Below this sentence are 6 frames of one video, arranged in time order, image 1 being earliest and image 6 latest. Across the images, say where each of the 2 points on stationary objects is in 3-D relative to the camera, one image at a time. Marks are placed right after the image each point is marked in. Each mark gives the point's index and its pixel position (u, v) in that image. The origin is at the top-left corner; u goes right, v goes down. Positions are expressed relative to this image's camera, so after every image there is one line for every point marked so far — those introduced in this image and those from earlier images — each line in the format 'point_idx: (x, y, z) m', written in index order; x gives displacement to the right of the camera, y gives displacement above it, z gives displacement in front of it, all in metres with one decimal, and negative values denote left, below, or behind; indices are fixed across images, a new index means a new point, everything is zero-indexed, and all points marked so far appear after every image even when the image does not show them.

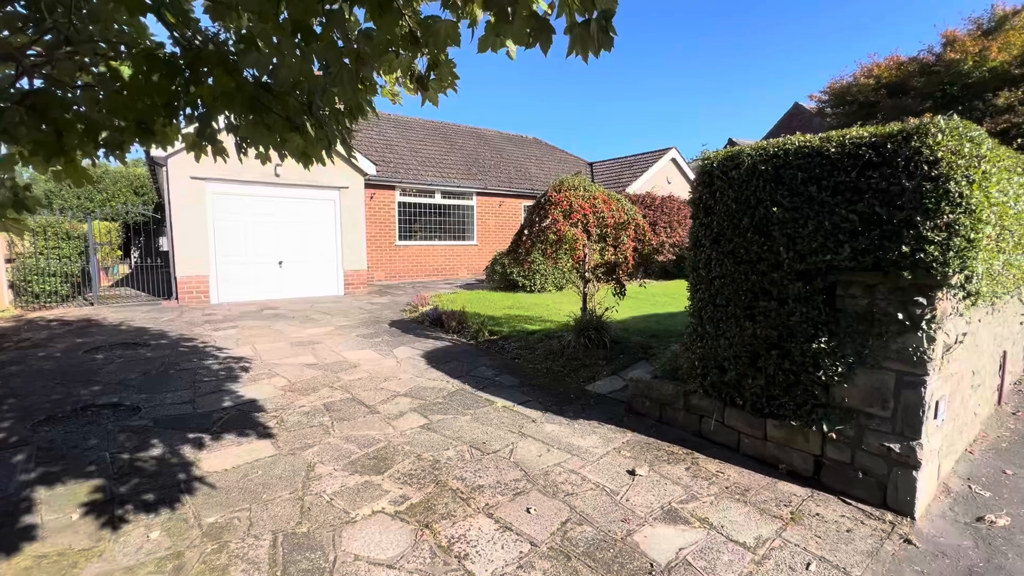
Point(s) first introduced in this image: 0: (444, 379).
0: (-0.8, -1.0, +5.2) m
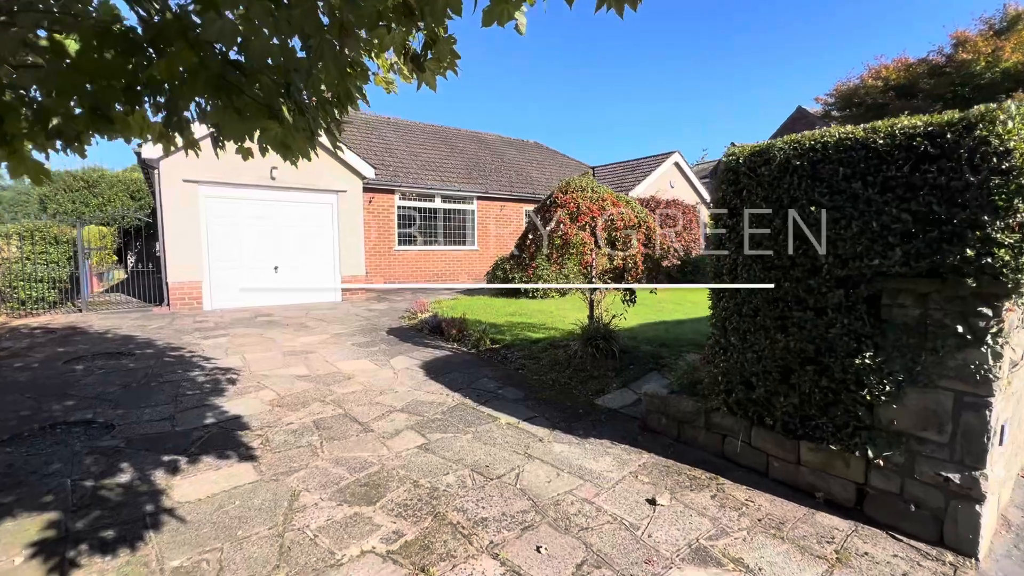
0: (-0.7, -1.1, +4.9) m
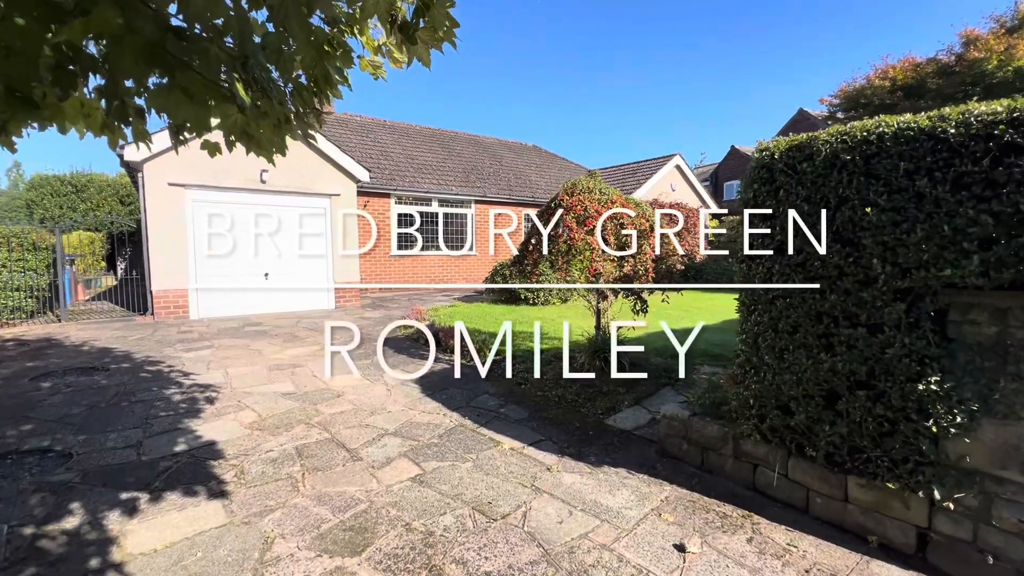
0: (-0.7, -1.2, +4.5) m
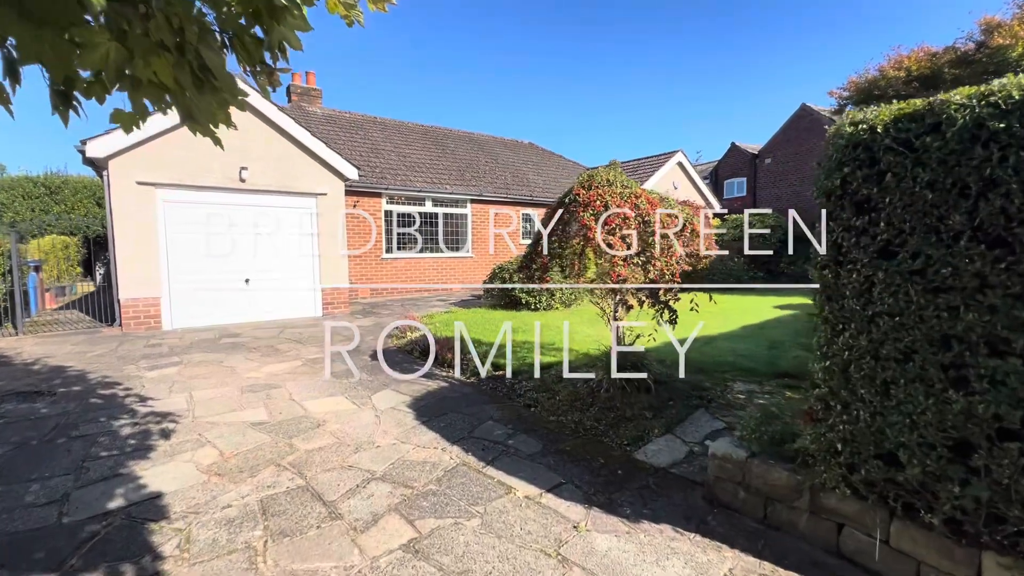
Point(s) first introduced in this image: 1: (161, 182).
0: (-0.6, -1.3, +3.8) m
1: (-6.5, +2.0, +8.5) m
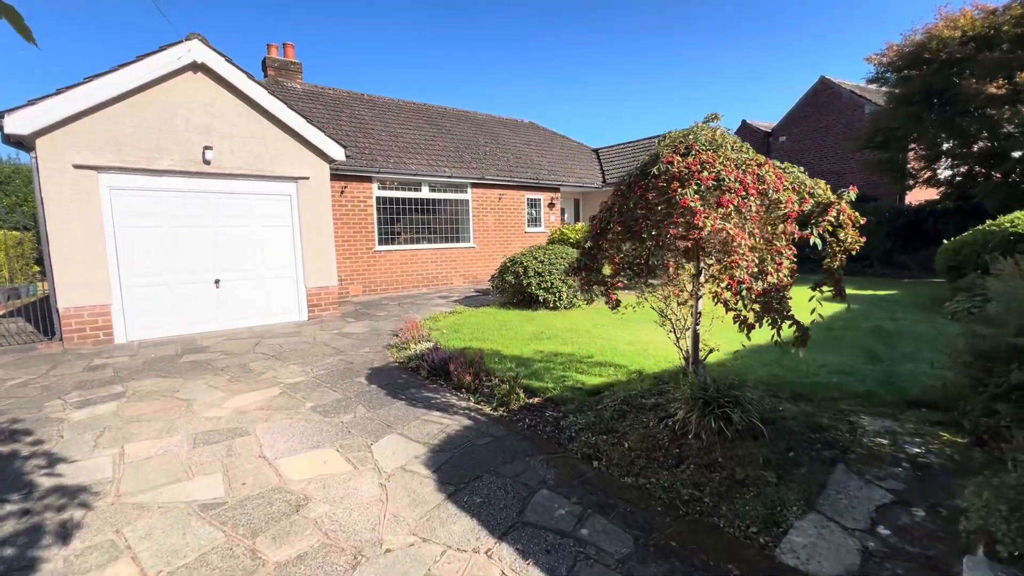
0: (-0.2, -1.4, +2.5) m
1: (-6.2, +1.9, +7.0) m
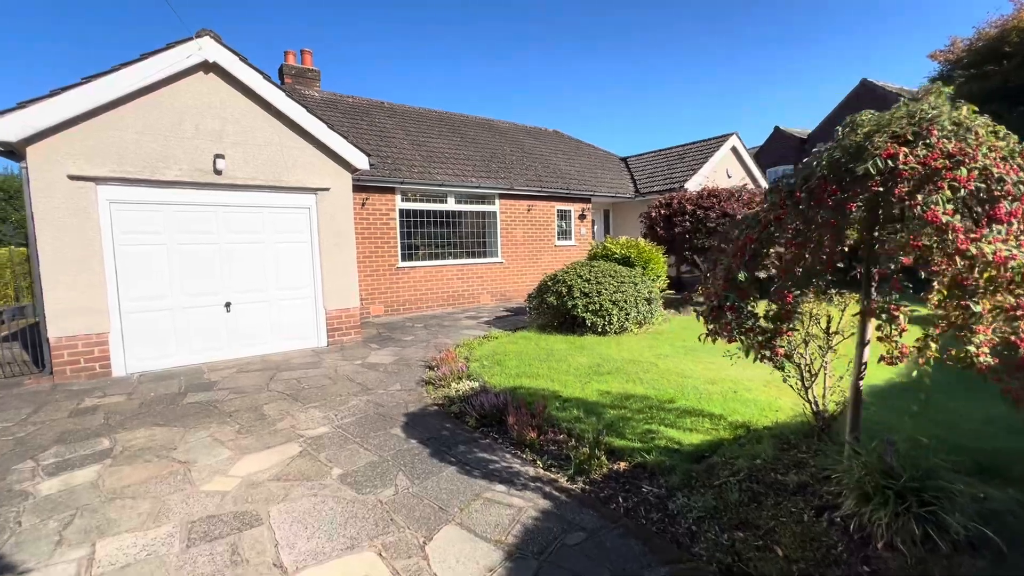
0: (+0.4, -1.6, +1.5) m
1: (-5.5, +1.5, +6.2) m
